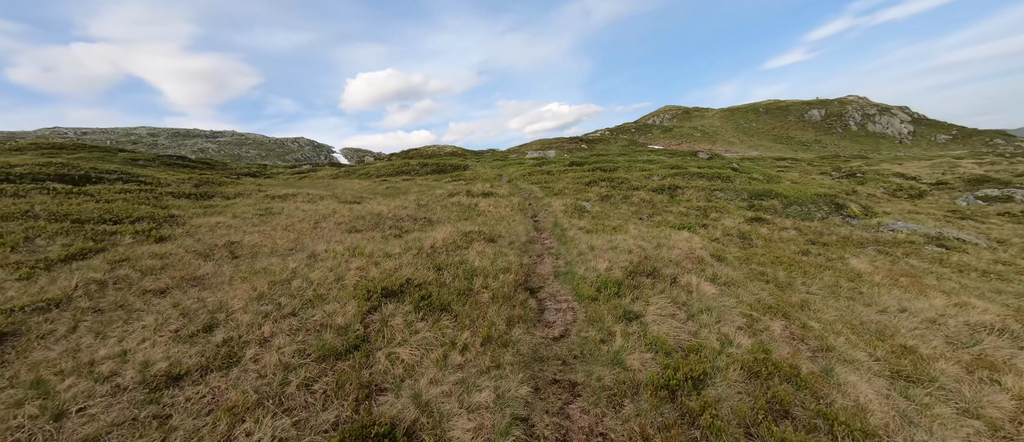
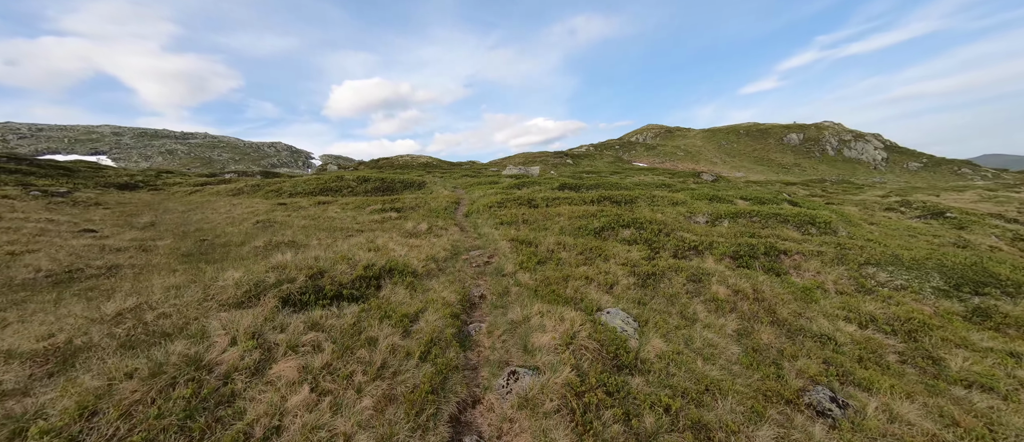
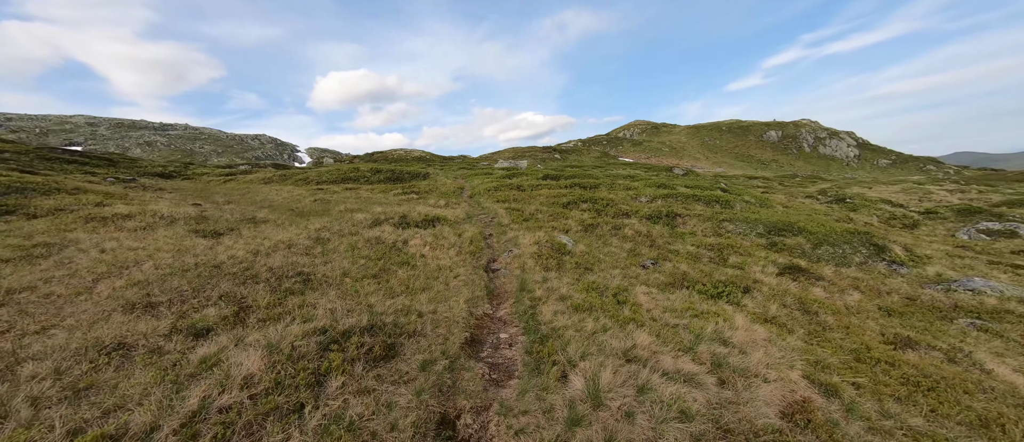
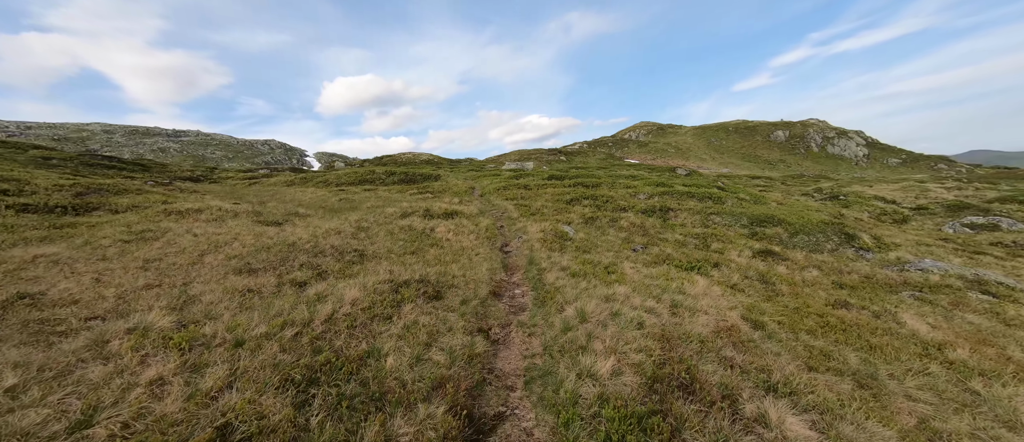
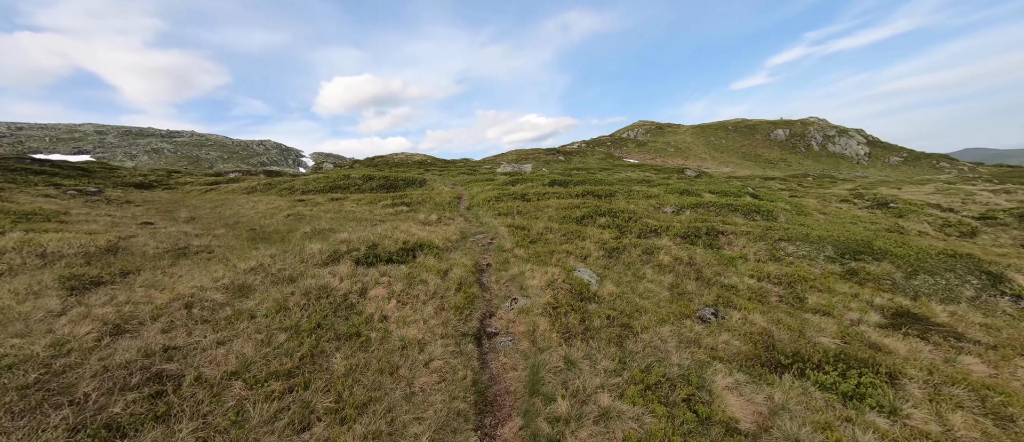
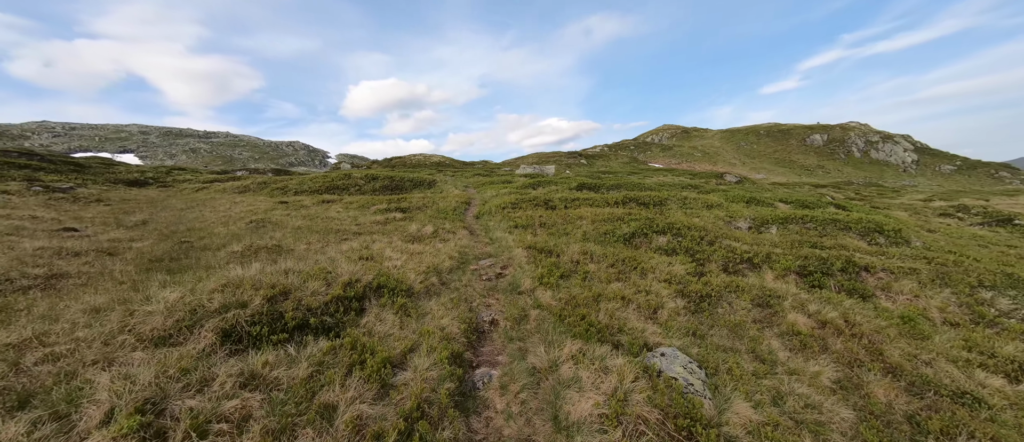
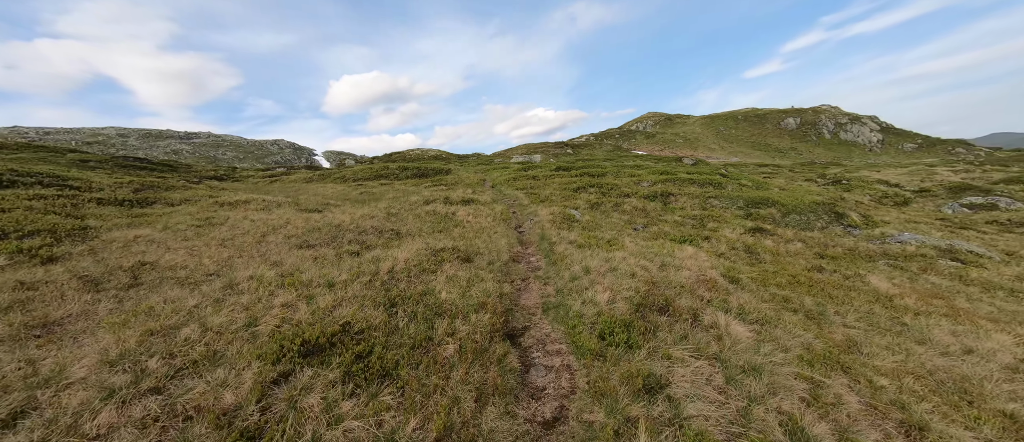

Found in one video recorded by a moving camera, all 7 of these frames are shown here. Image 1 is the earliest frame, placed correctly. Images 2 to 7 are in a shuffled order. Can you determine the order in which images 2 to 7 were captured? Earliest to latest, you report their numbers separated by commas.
7, 4, 3, 5, 2, 6
